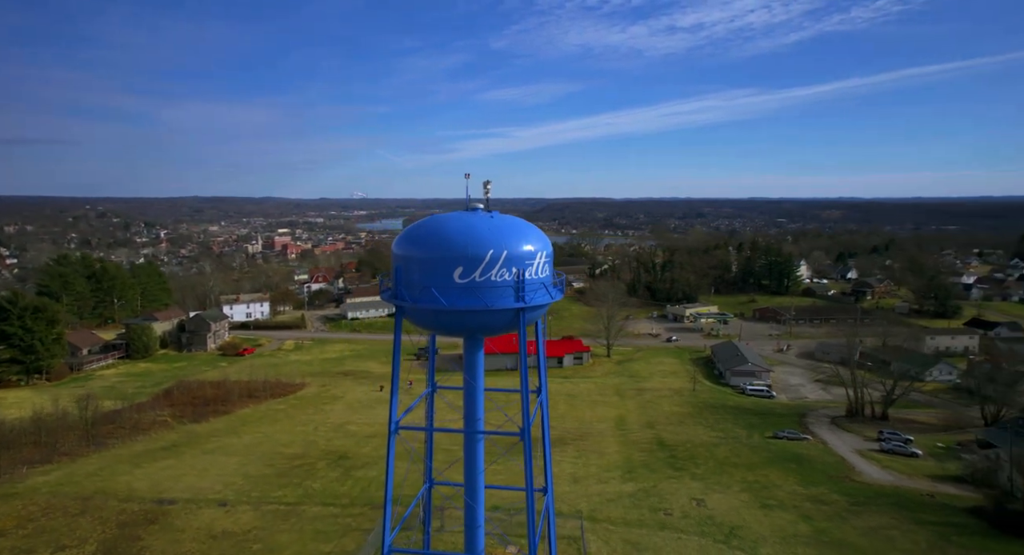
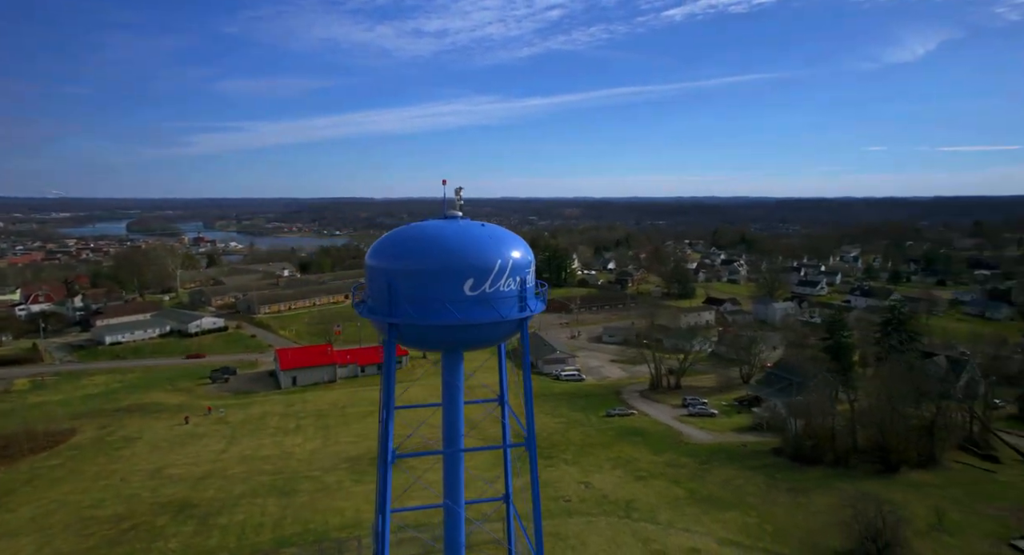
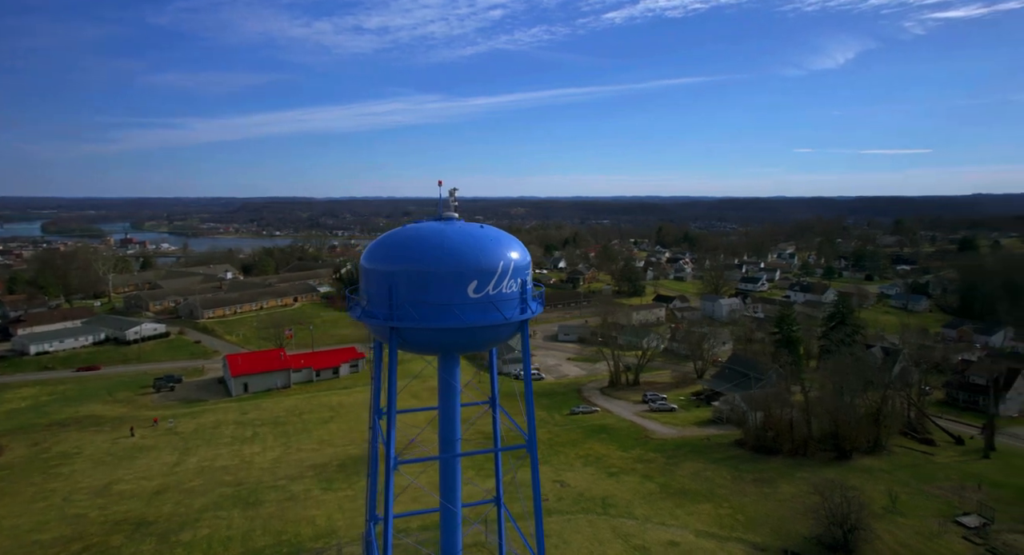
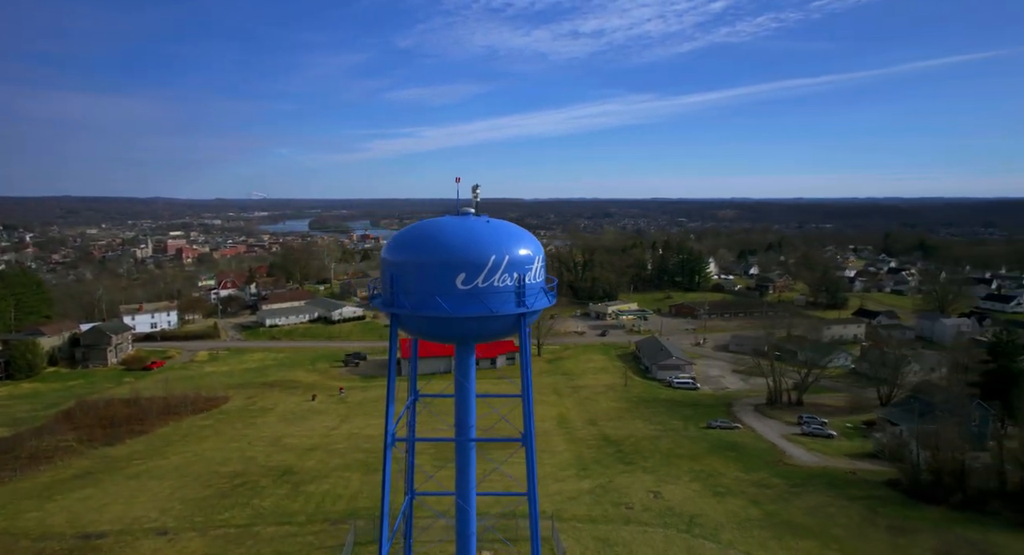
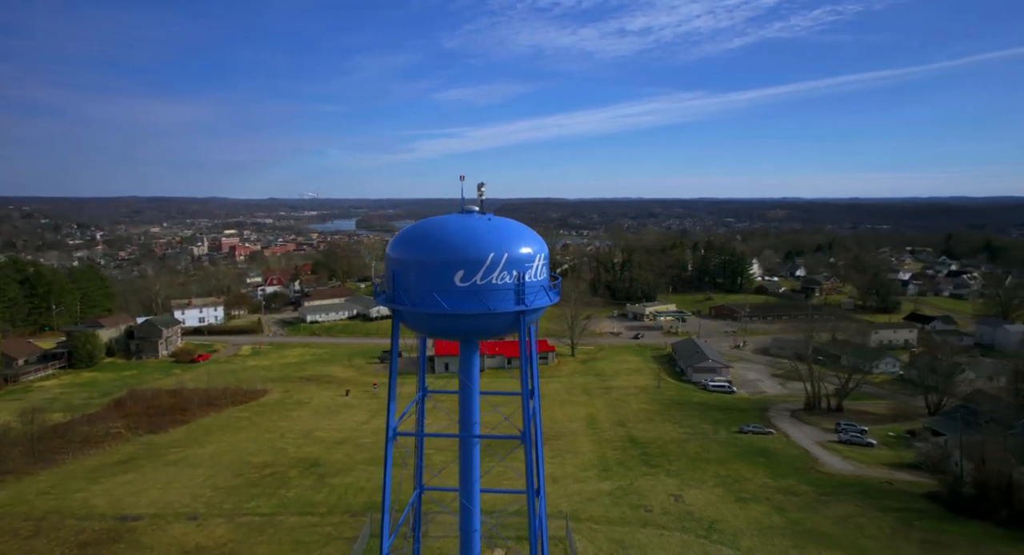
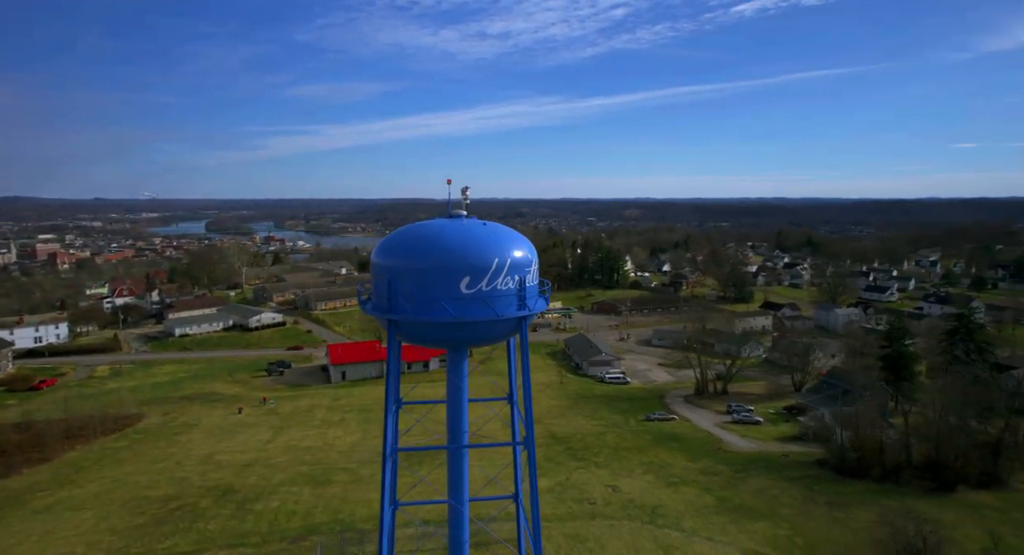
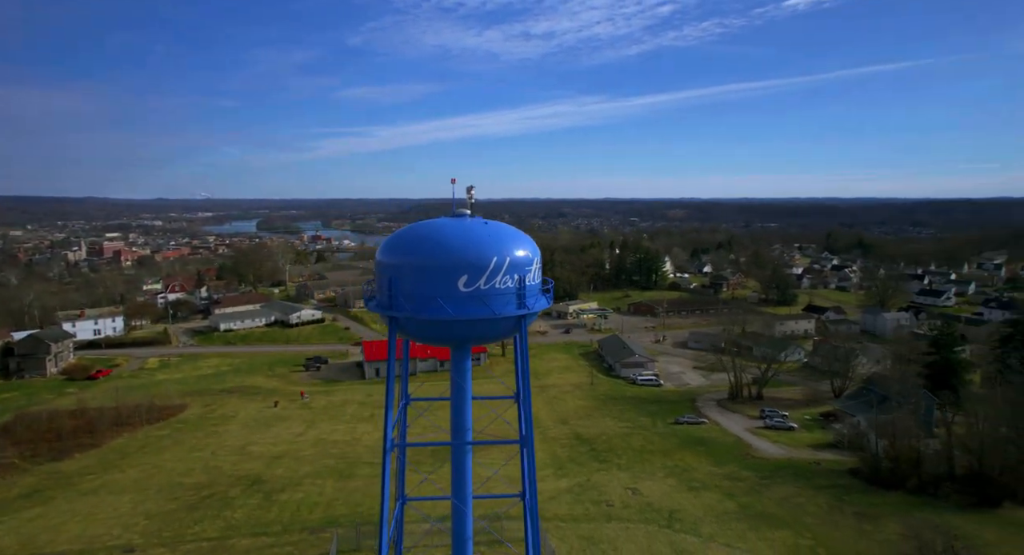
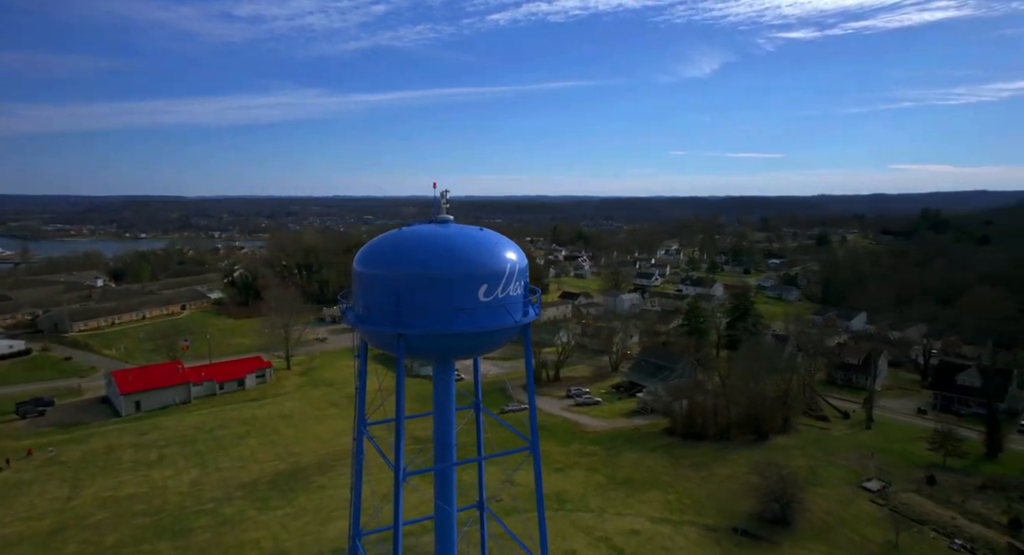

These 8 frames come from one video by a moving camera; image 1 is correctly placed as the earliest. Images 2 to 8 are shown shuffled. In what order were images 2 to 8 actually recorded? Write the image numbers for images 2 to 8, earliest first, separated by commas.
5, 4, 7, 6, 2, 3, 8
